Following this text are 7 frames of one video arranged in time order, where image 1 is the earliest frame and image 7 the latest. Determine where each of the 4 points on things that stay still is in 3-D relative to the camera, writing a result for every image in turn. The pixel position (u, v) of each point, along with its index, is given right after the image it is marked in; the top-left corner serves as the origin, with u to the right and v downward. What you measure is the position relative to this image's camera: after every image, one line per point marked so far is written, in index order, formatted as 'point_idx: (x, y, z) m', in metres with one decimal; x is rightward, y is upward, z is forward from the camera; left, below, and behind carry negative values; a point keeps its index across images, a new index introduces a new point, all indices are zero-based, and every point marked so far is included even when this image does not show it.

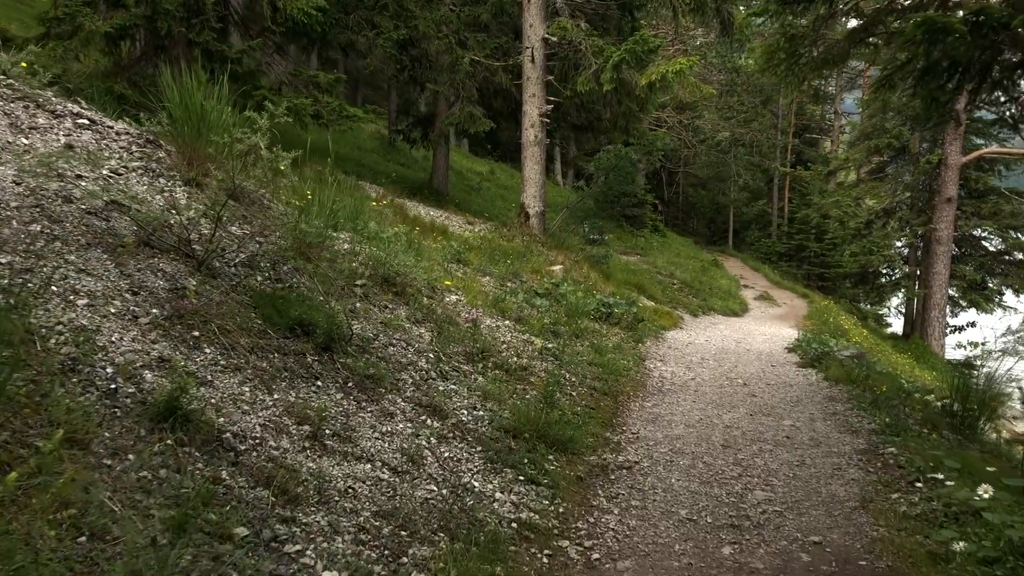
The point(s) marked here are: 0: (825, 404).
0: (+2.2, -0.8, +6.5) m
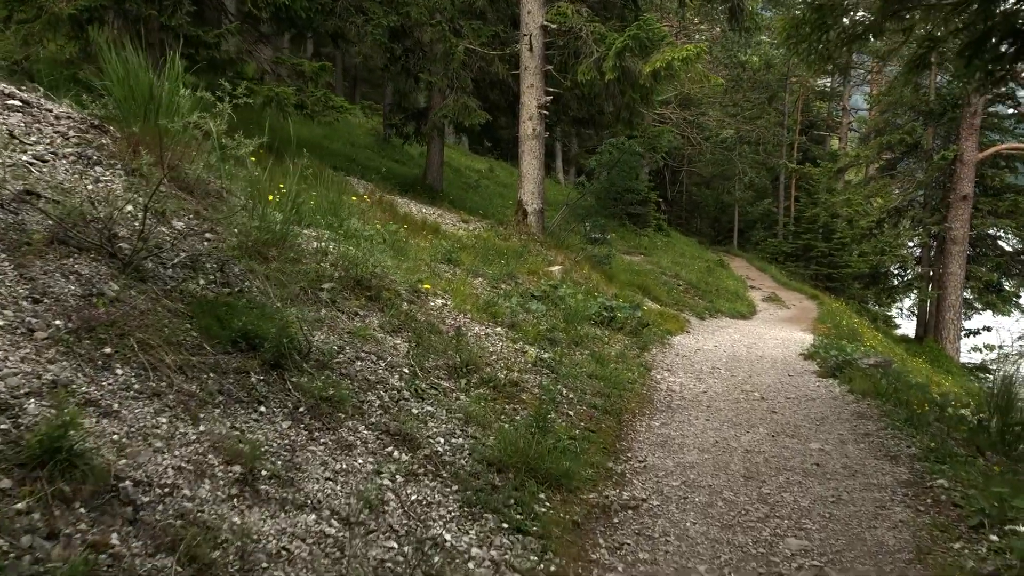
0: (+2.2, -0.9, +5.8) m
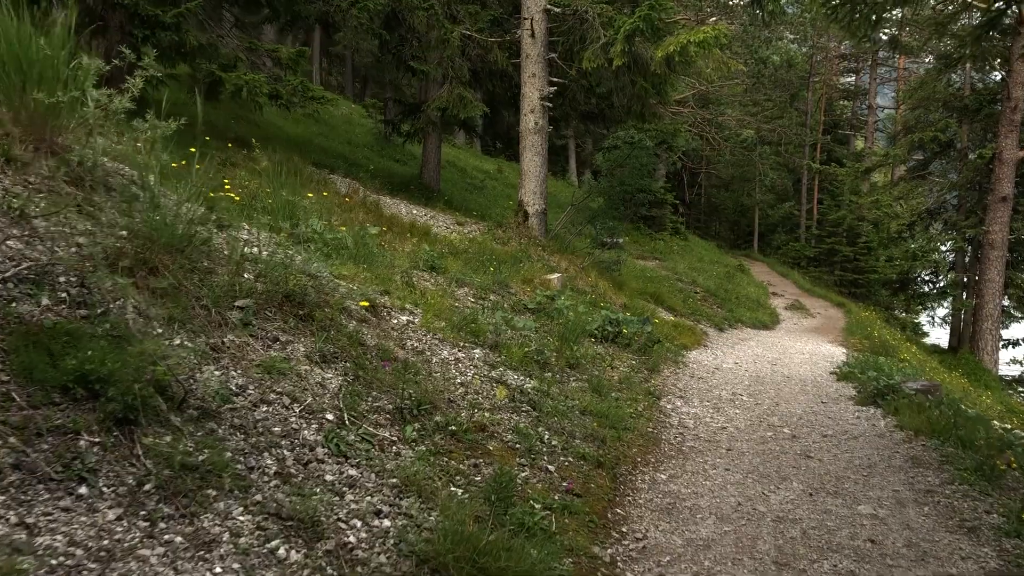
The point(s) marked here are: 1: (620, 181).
0: (+2.0, -0.9, +4.6) m
1: (+1.4, +1.4, +11.9) m
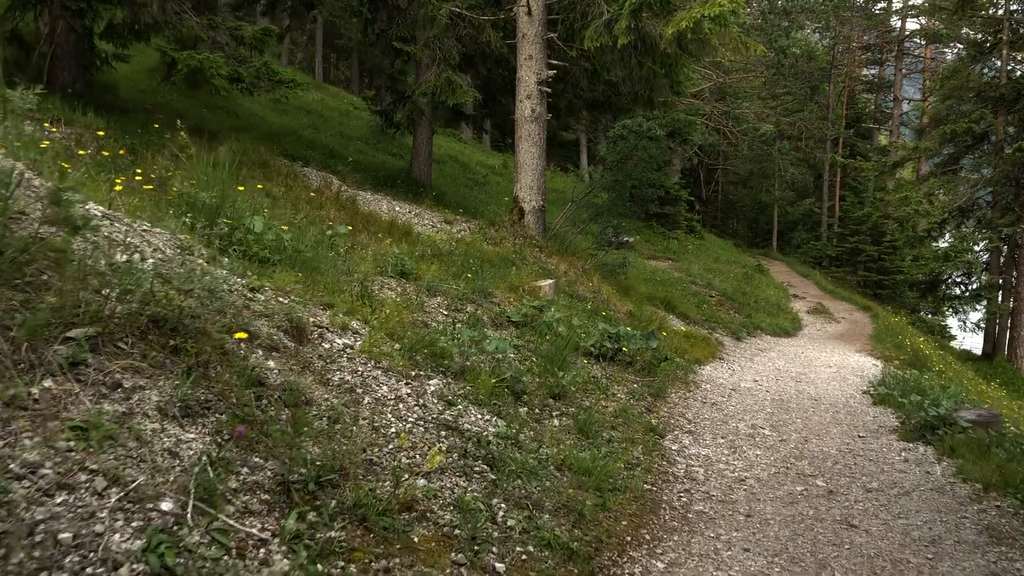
0: (+1.8, -1.0, +3.5) m
1: (+1.3, +1.4, +10.8) m
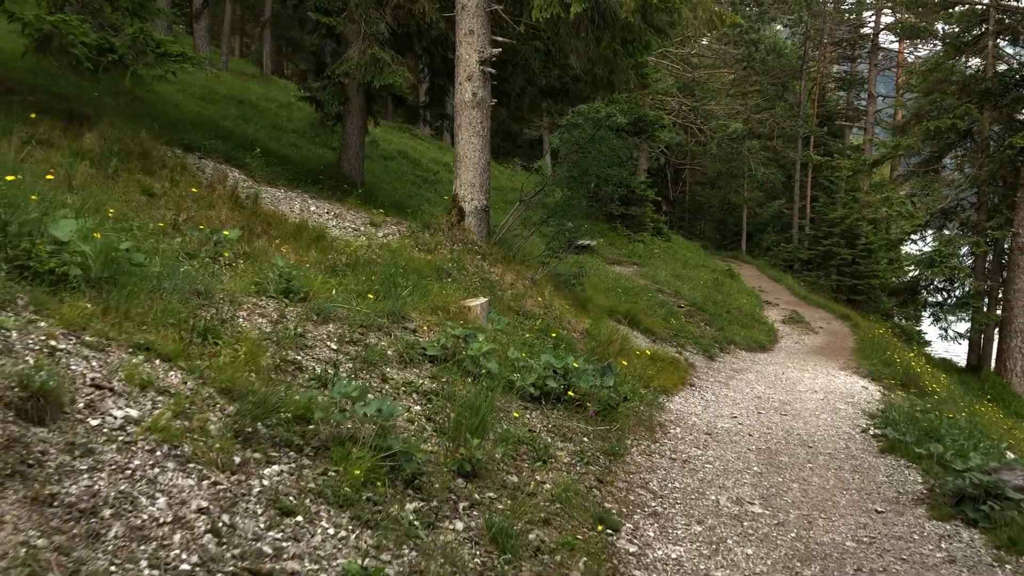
0: (+1.5, -1.2, +2.1) m
1: (+0.7, +1.2, +9.3) m
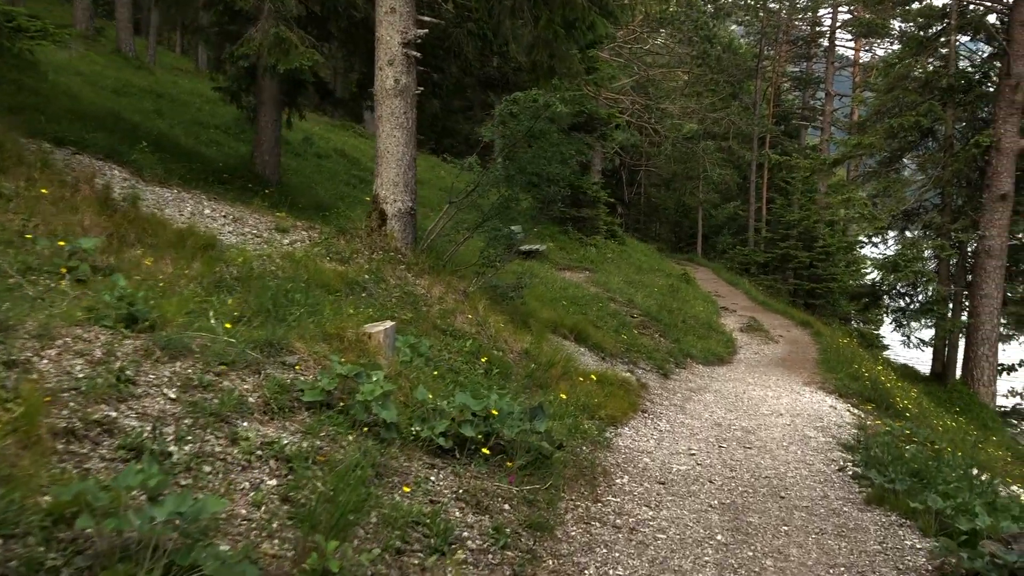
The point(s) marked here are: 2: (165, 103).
0: (+1.2, -1.3, +1.1) m
1: (+0.1, +1.1, +8.3) m
2: (-5.6, +3.0, +14.8) m
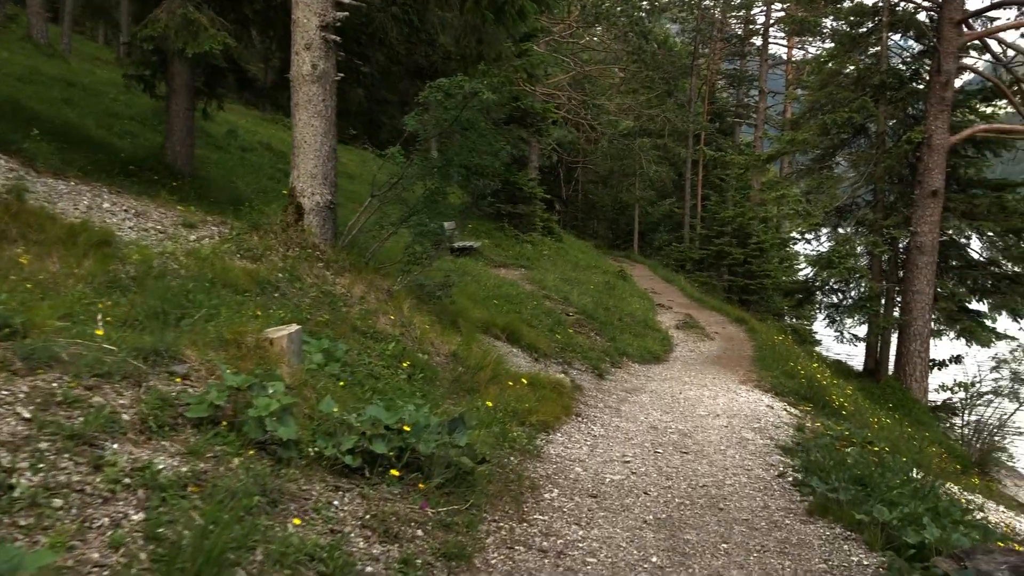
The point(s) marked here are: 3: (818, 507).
0: (+1.0, -1.3, +0.7) m
1: (-0.5, +1.1, +7.9) m
2: (-6.7, +3.0, +14.0) m
3: (+1.6, -1.1, +4.7) m
